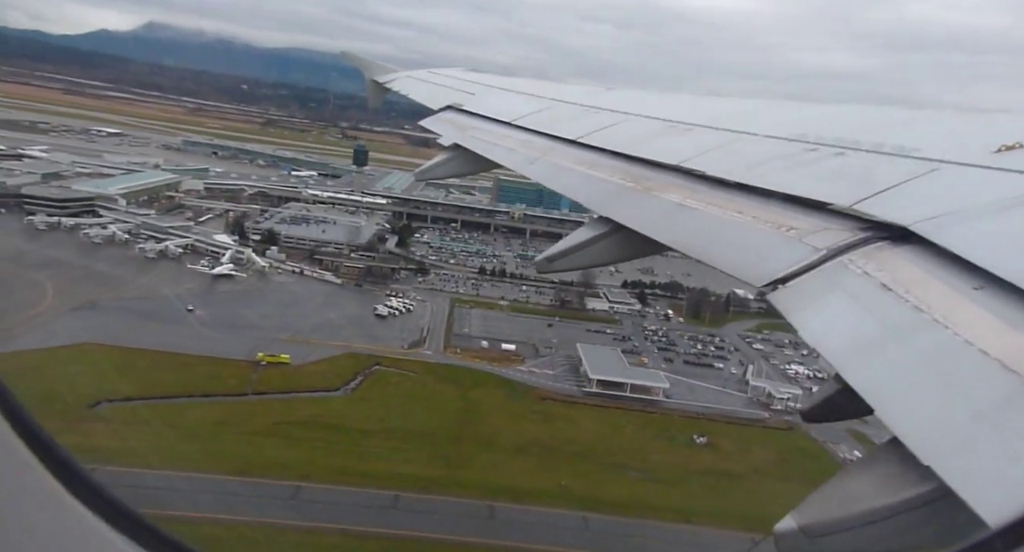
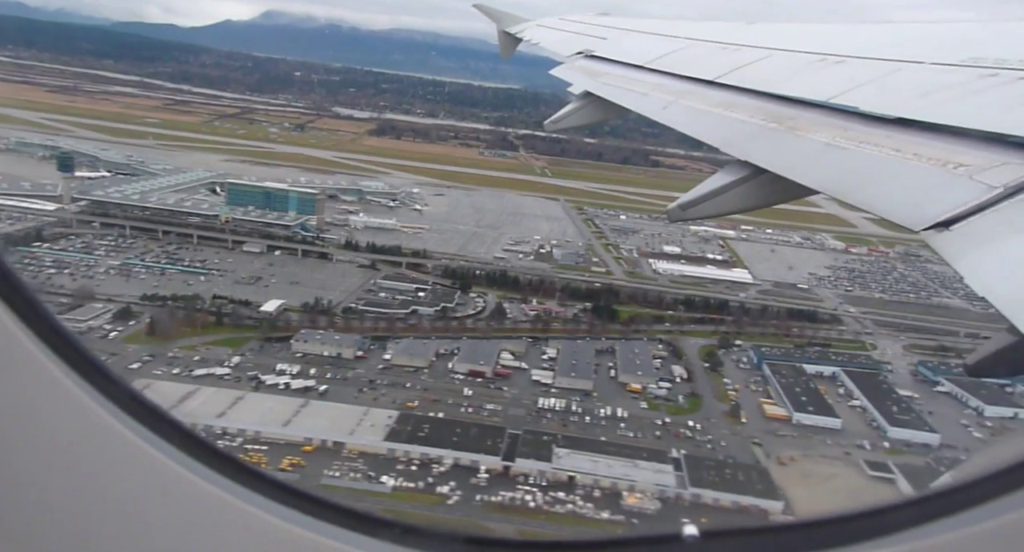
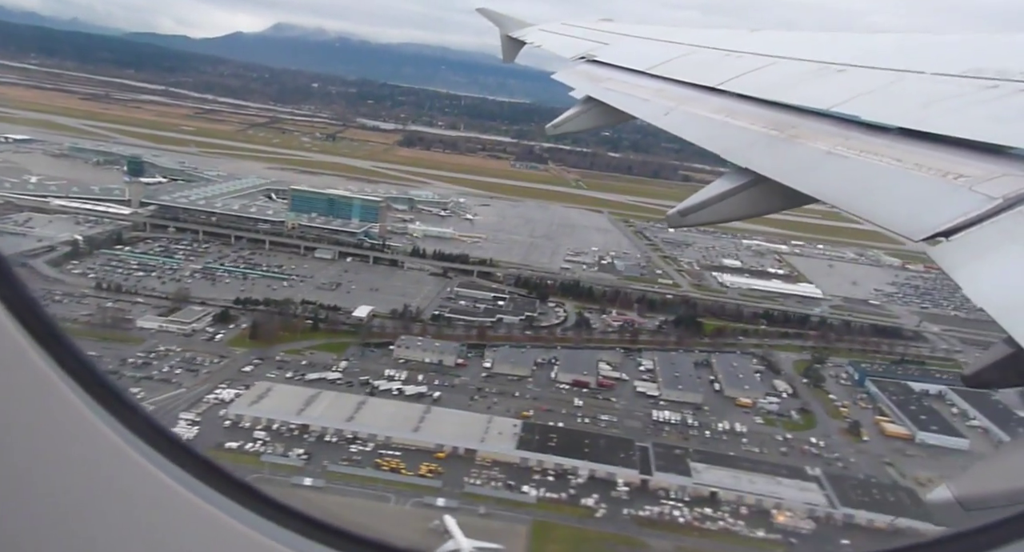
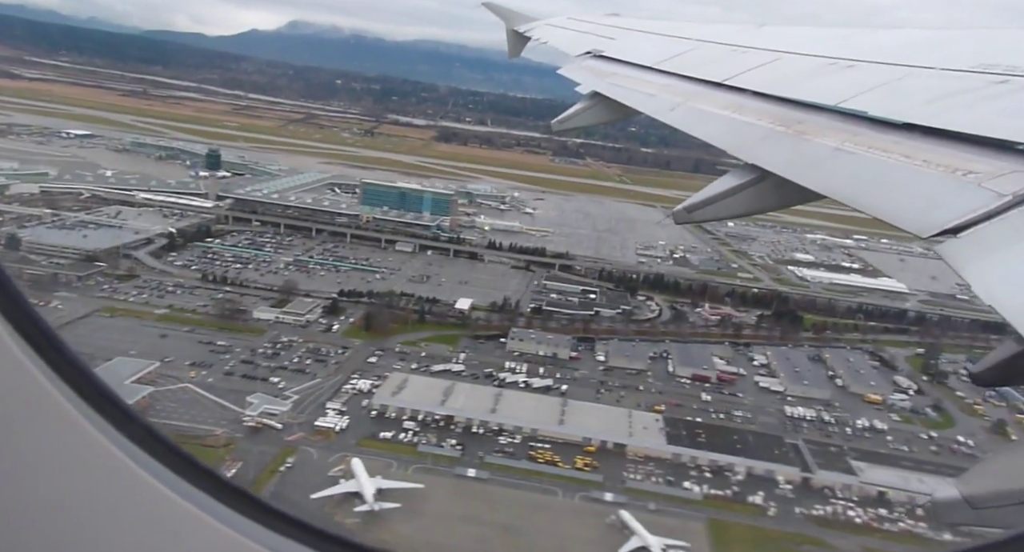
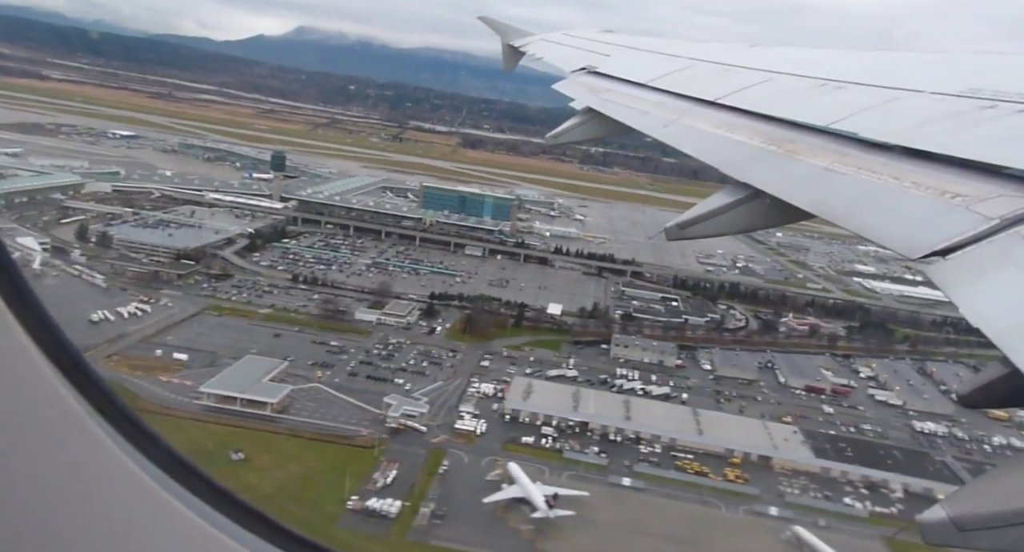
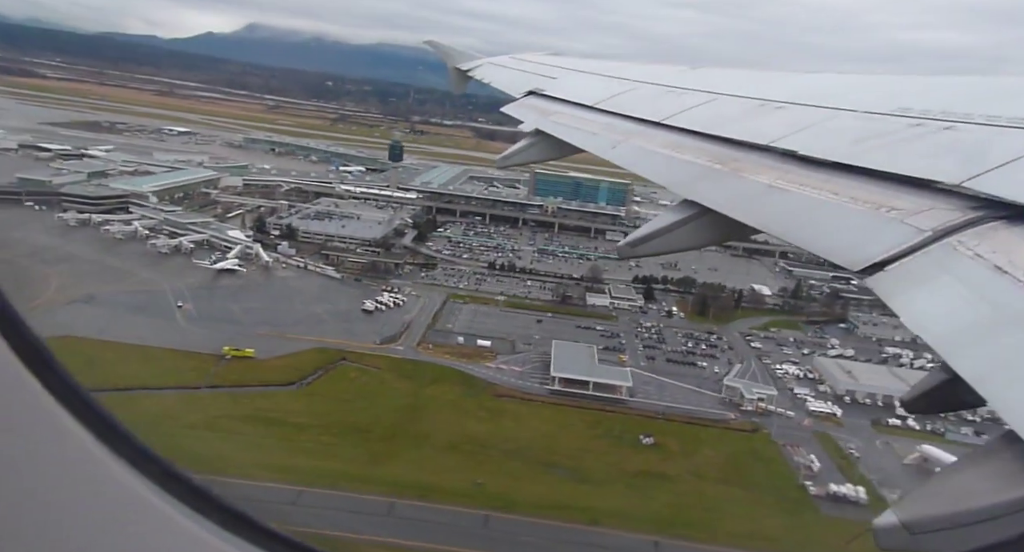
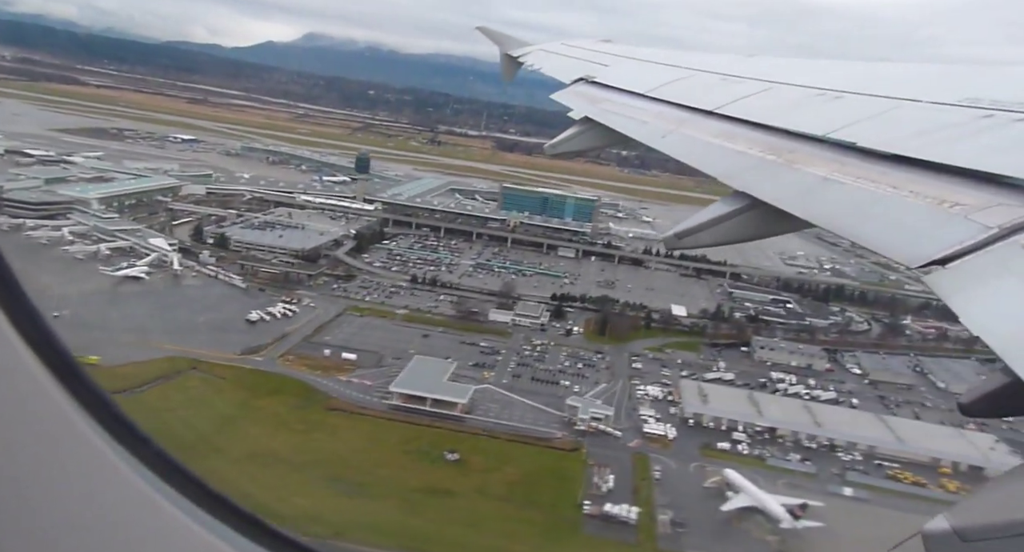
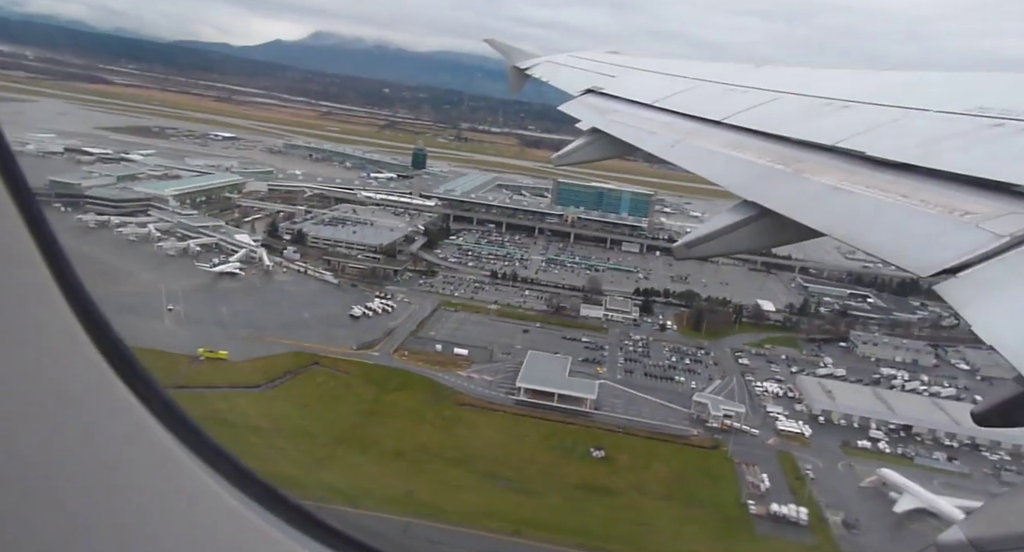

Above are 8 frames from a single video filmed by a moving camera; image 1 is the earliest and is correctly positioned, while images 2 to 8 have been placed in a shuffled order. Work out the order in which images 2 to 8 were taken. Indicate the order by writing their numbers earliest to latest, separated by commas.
6, 8, 7, 5, 4, 3, 2
